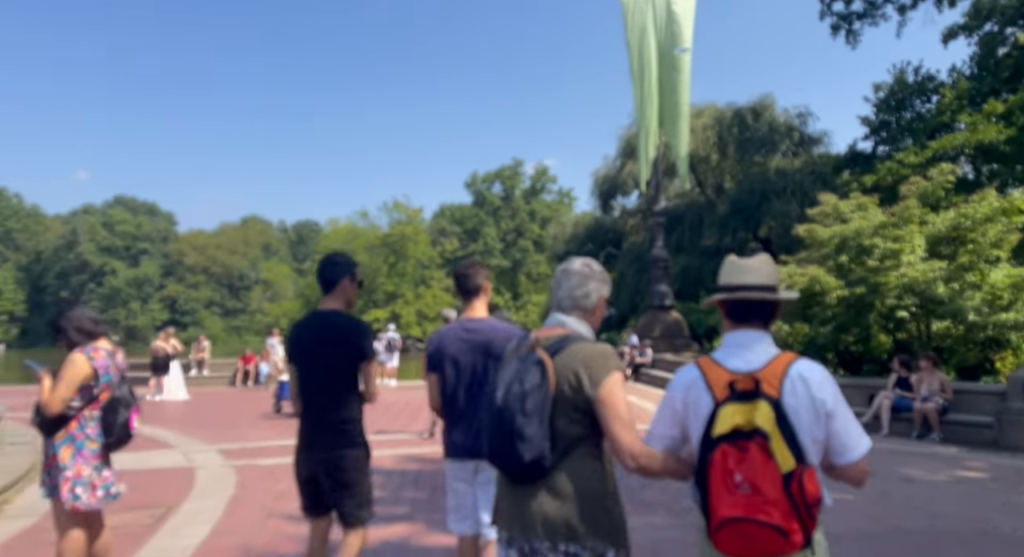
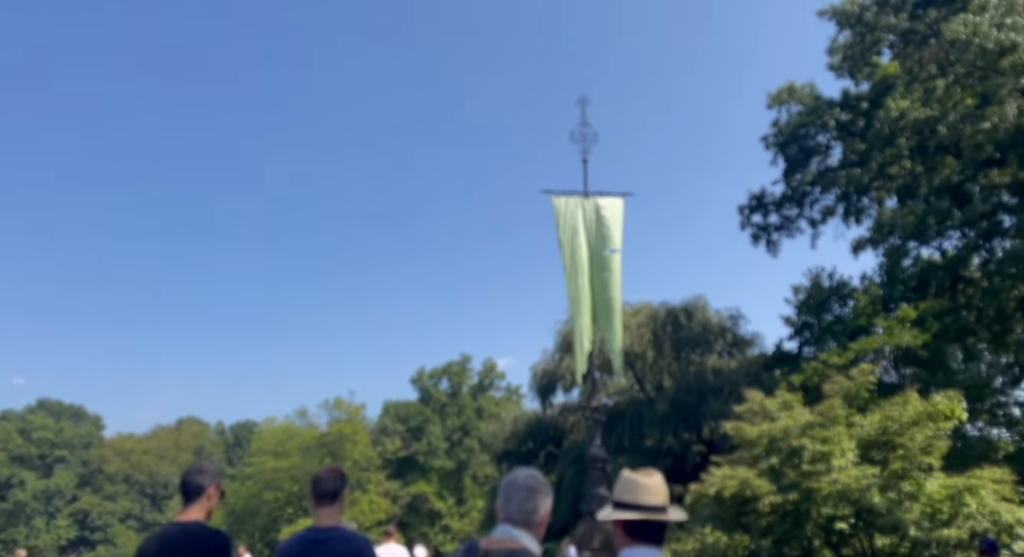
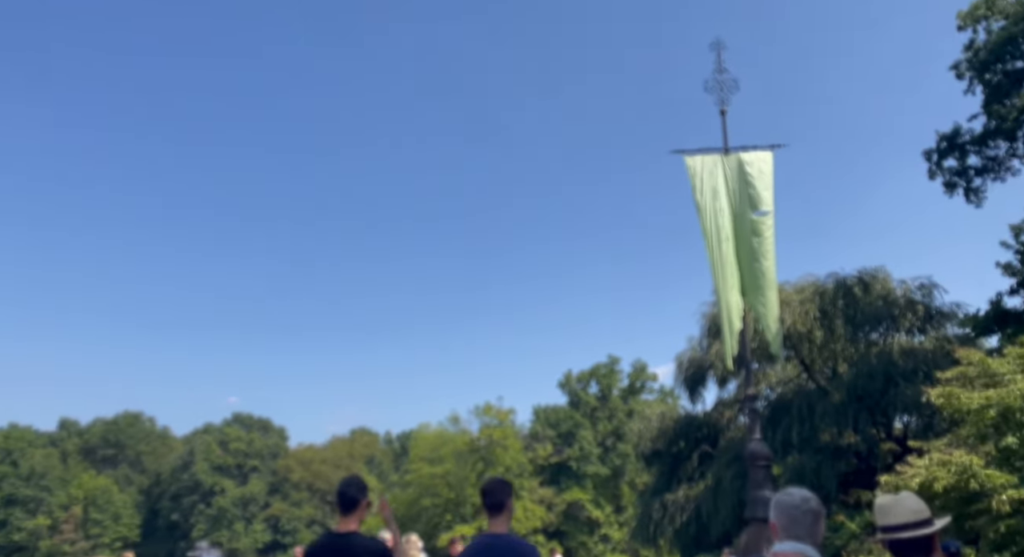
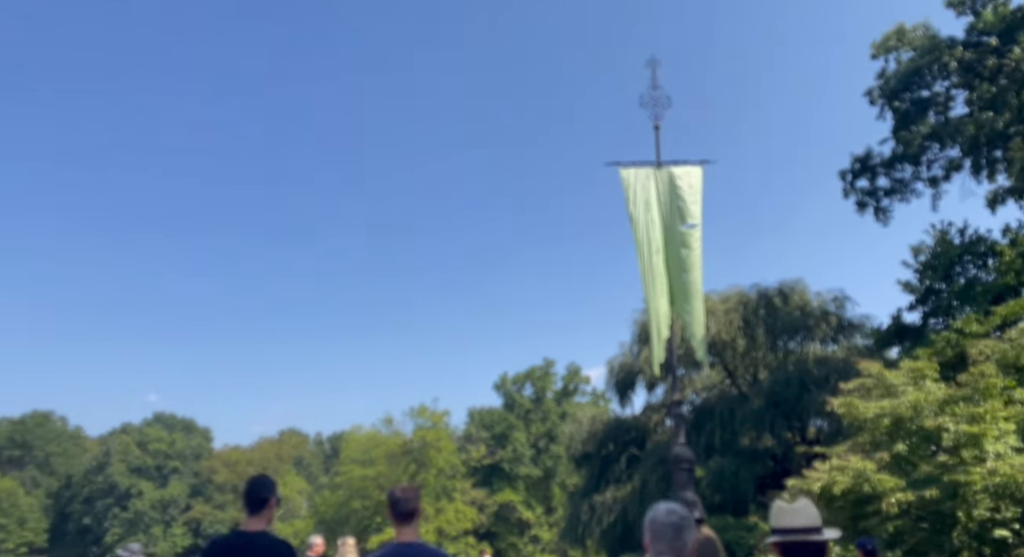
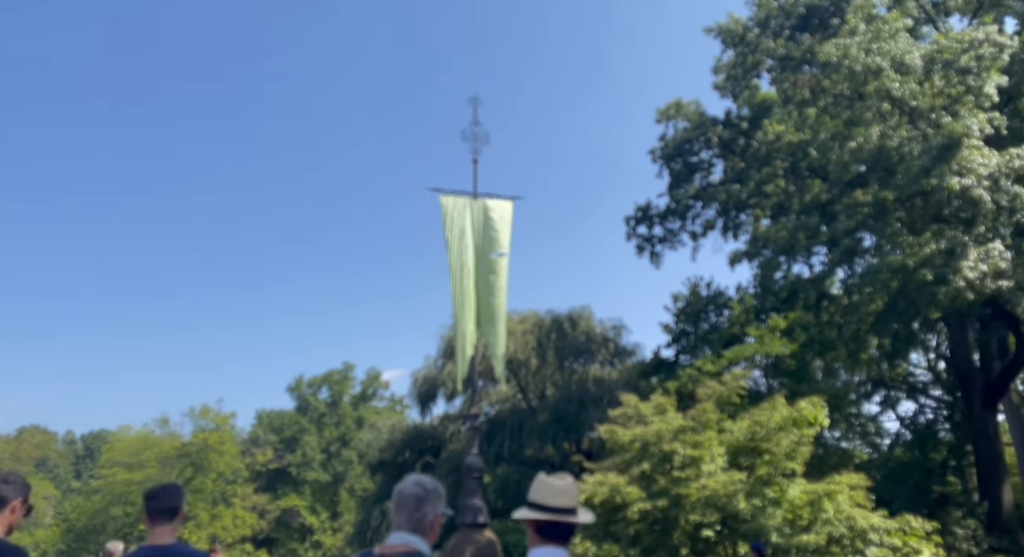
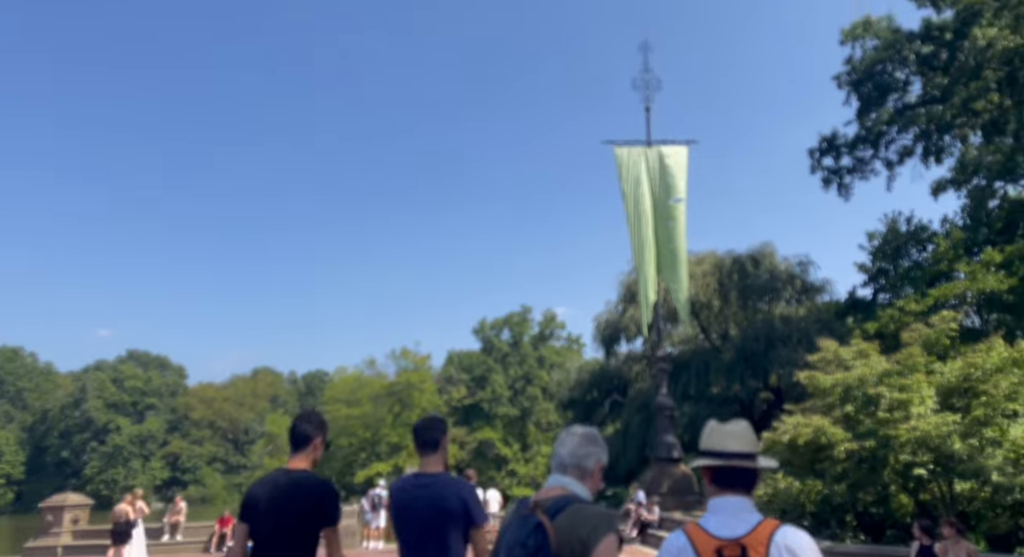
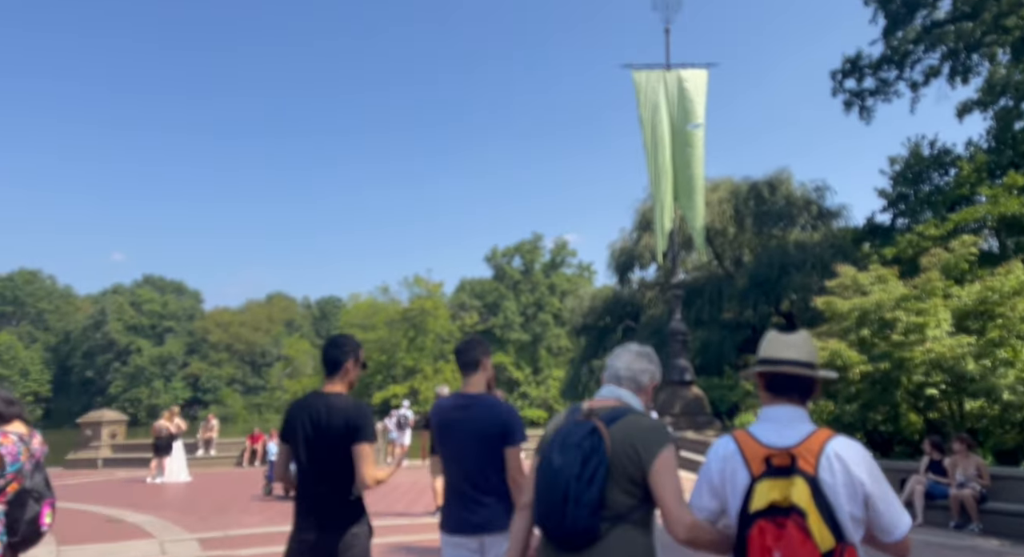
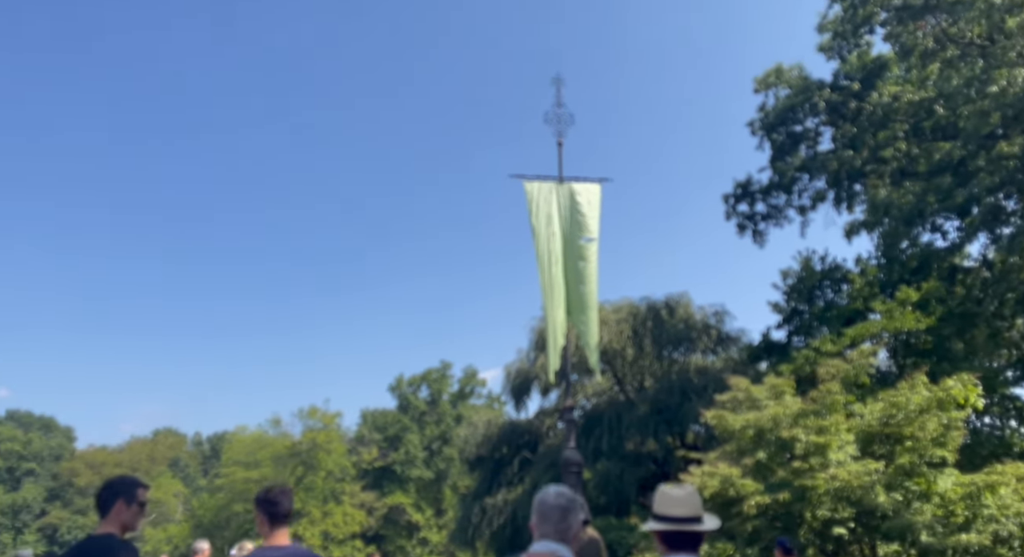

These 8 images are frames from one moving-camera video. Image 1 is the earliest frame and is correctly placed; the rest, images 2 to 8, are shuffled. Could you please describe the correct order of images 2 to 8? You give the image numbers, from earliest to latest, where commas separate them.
7, 6, 2, 5, 8, 4, 3
